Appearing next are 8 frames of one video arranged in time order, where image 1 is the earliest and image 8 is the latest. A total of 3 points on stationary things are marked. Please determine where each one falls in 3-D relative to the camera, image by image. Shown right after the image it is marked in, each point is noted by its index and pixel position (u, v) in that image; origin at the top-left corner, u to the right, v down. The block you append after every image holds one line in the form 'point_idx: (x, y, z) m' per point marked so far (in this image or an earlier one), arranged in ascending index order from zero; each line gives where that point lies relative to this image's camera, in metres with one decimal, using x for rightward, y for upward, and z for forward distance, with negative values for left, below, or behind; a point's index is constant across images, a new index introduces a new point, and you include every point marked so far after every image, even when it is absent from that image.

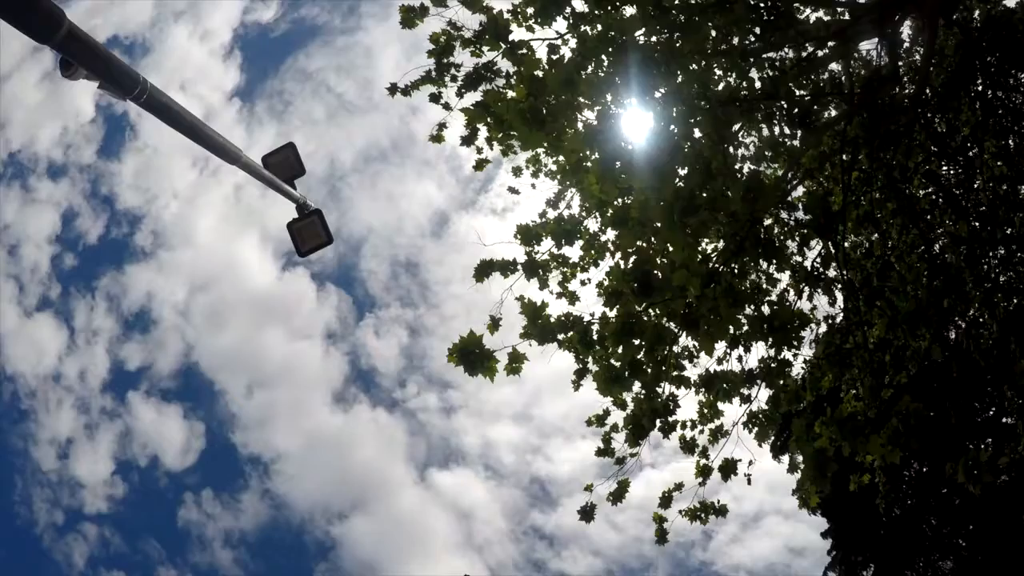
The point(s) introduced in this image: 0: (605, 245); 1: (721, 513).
0: (+0.8, +0.4, +8.7) m
1: (+1.7, -1.8, +8.1) m
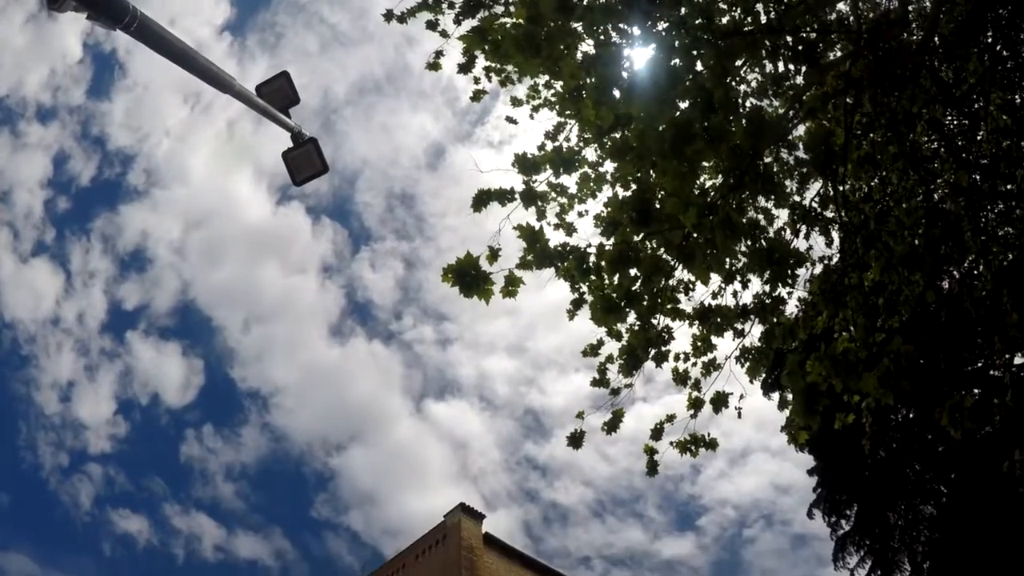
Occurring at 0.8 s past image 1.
0: (+0.8, +0.9, +8.6) m
1: (+1.6, -1.3, +8.3) m
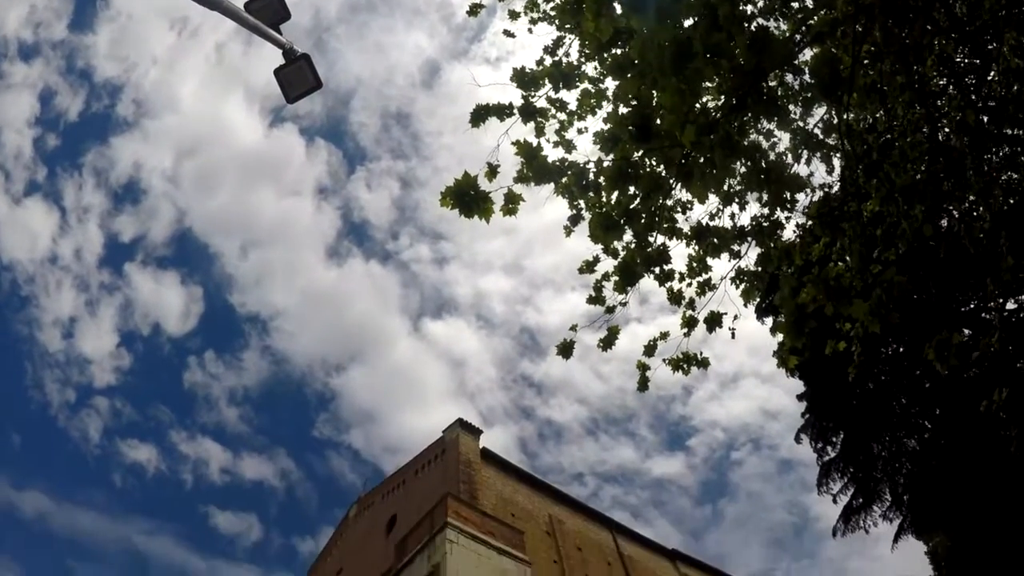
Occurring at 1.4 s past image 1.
0: (+0.7, +1.6, +8.4) m
1: (+1.6, -0.6, +8.5) m
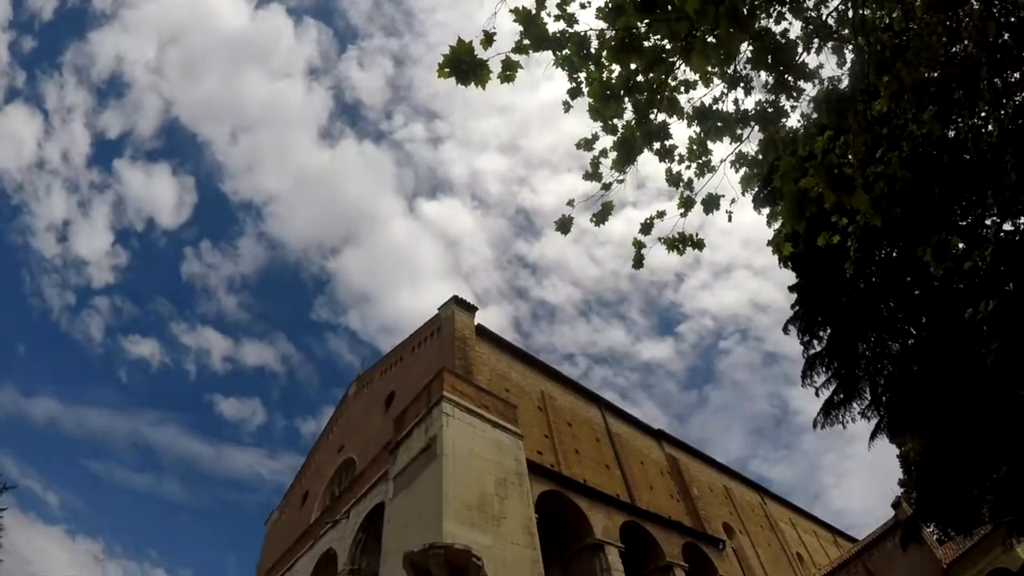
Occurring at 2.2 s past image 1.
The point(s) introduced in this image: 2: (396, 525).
0: (+0.7, +2.5, +7.9) m
1: (+1.5, +0.3, +8.6) m
2: (-1.0, -2.0, +8.5) m
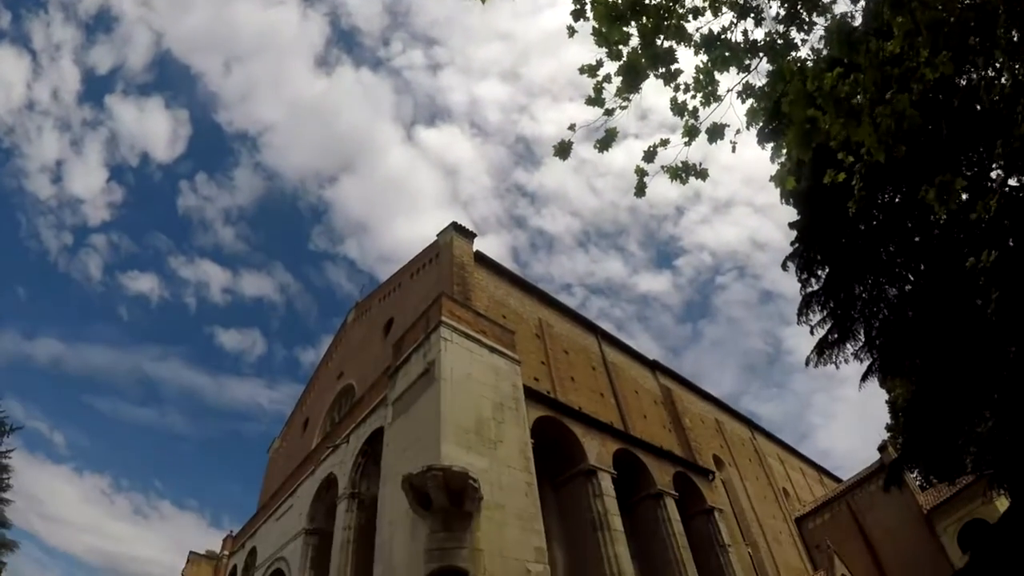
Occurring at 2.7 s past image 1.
0: (+0.8, +3.0, +7.6) m
1: (+1.5, +0.9, +8.5) m
2: (-1.0, -1.4, +8.8) m
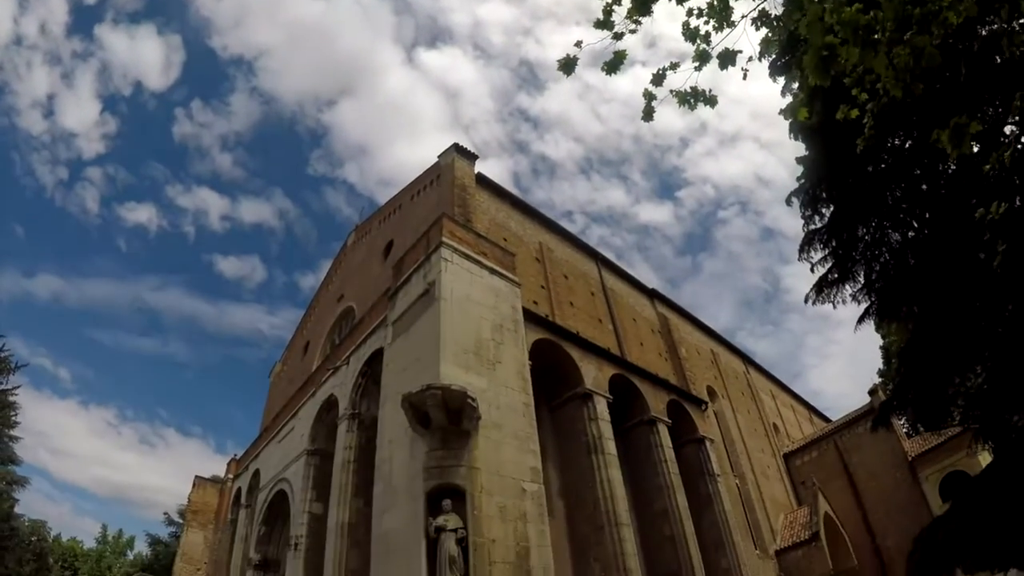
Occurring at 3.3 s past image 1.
0: (+0.8, +3.4, +7.1) m
1: (+1.5, +1.5, +8.3) m
2: (-1.0, -0.7, +8.9) m
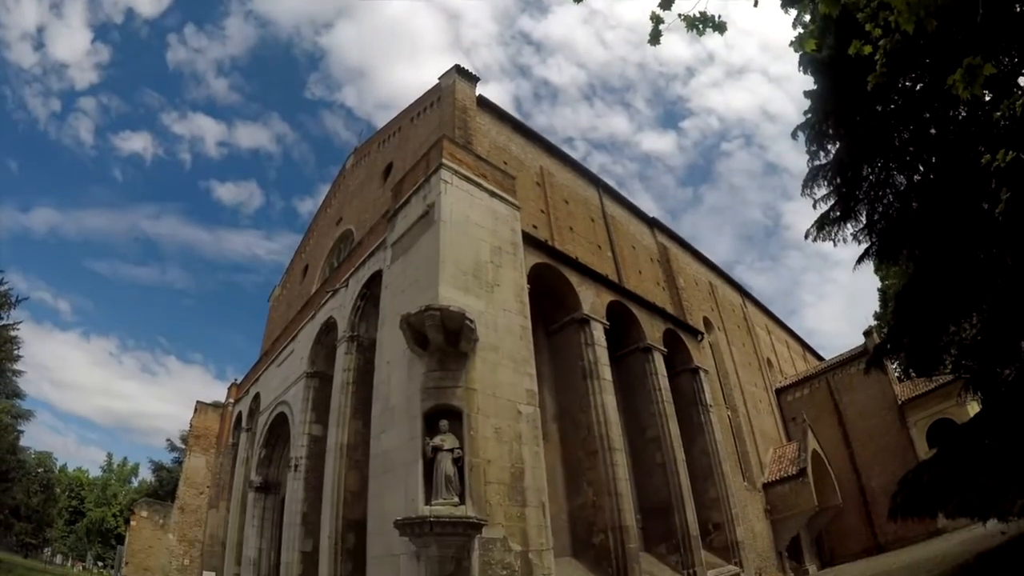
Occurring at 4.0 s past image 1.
0: (+0.9, +3.7, +6.6) m
1: (+1.6, +2.0, +8.0) m
2: (-1.0, 0.0, +8.9) m
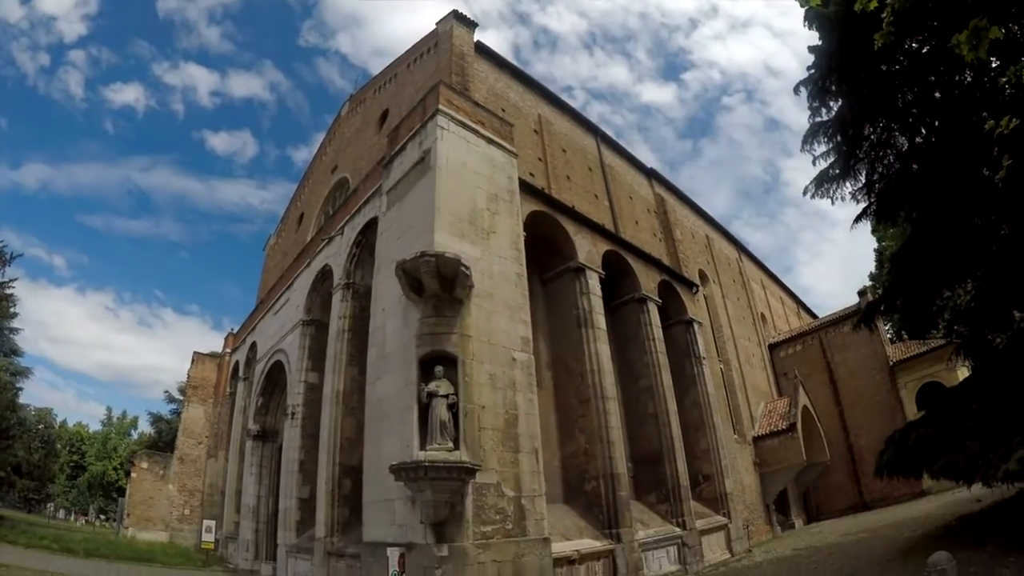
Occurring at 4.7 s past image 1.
0: (+0.9, +3.9, +6.2) m
1: (+1.6, +2.3, +7.8) m
2: (-1.1, +0.5, +8.9) m
